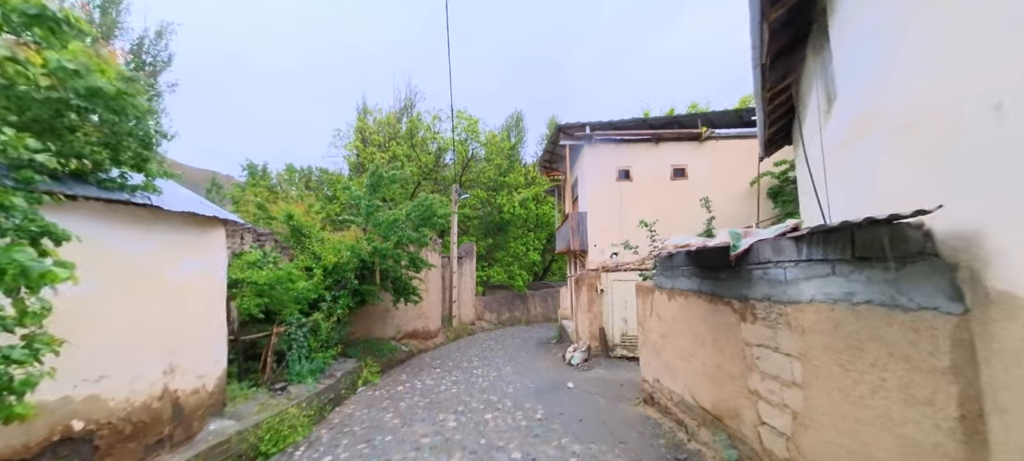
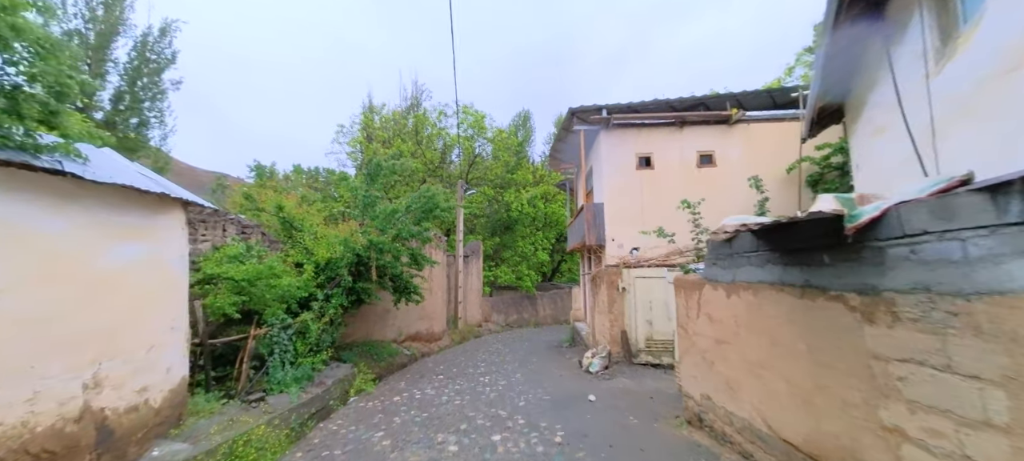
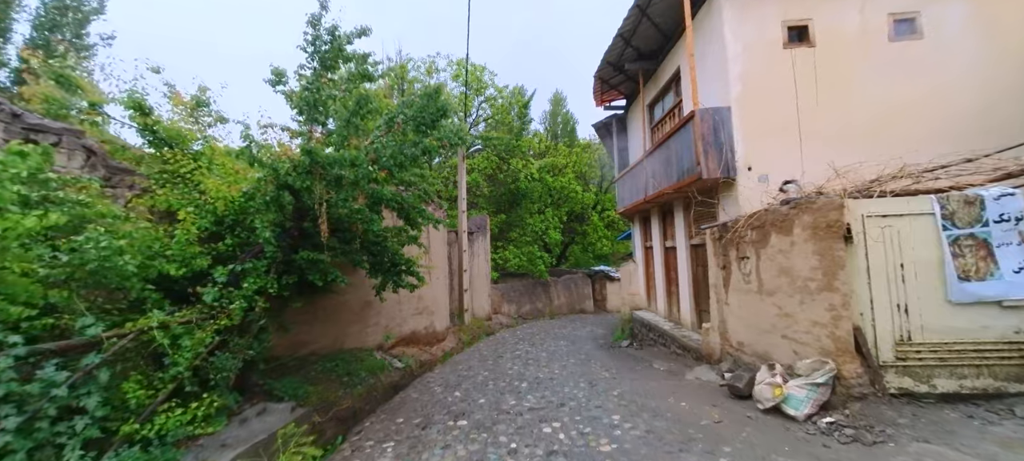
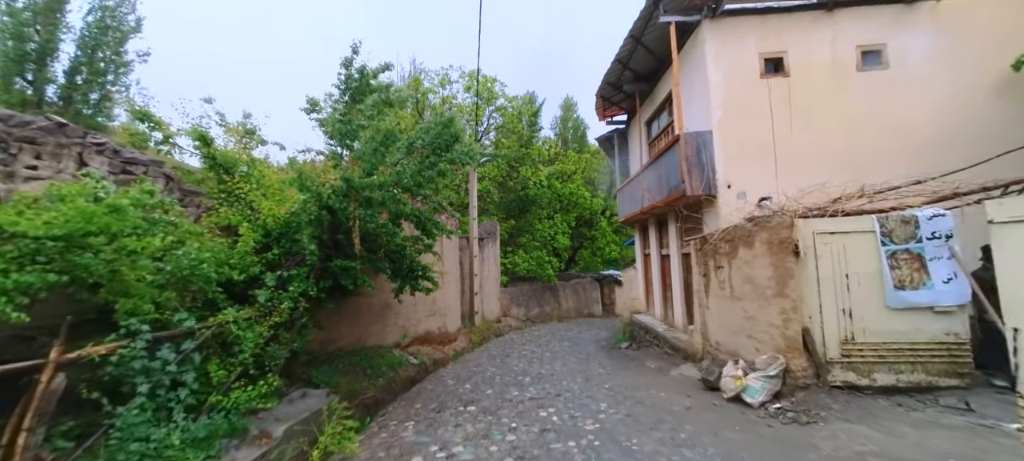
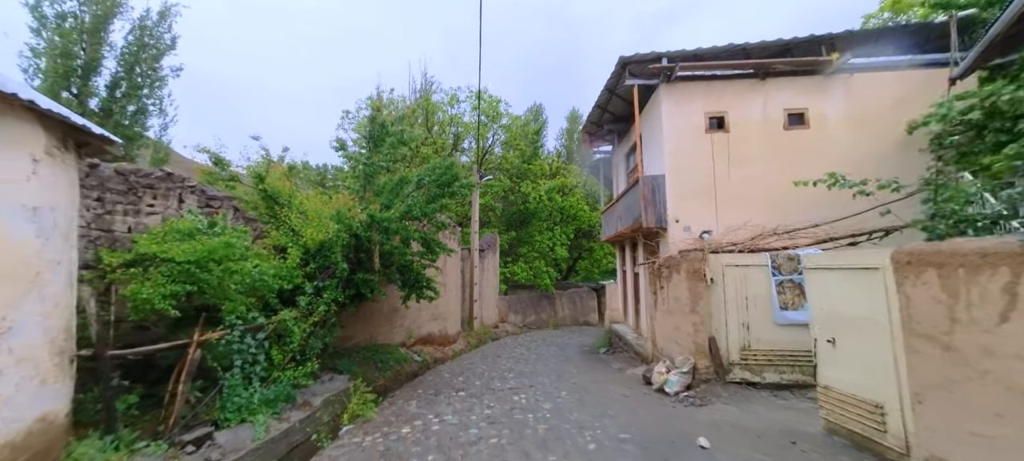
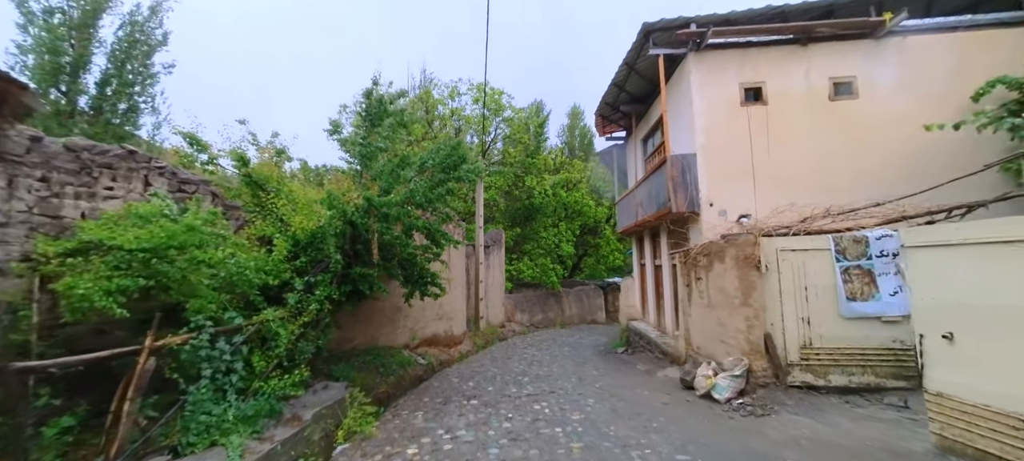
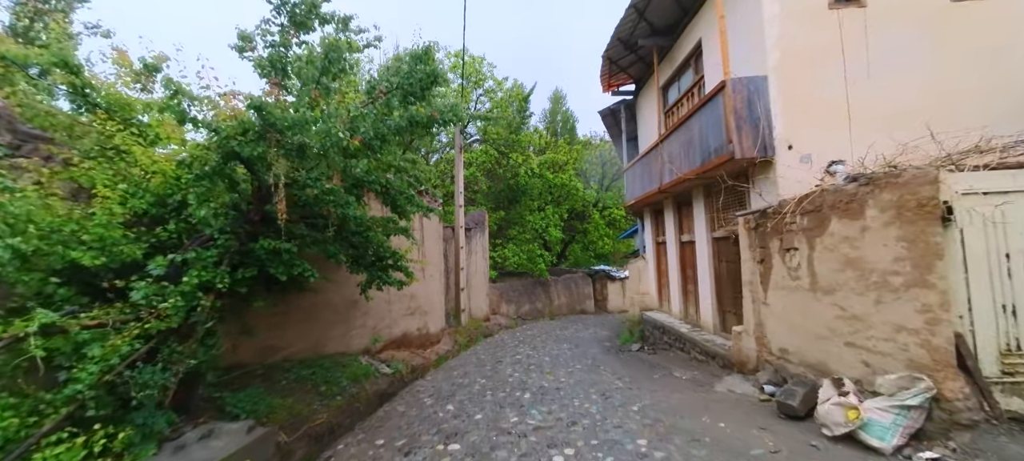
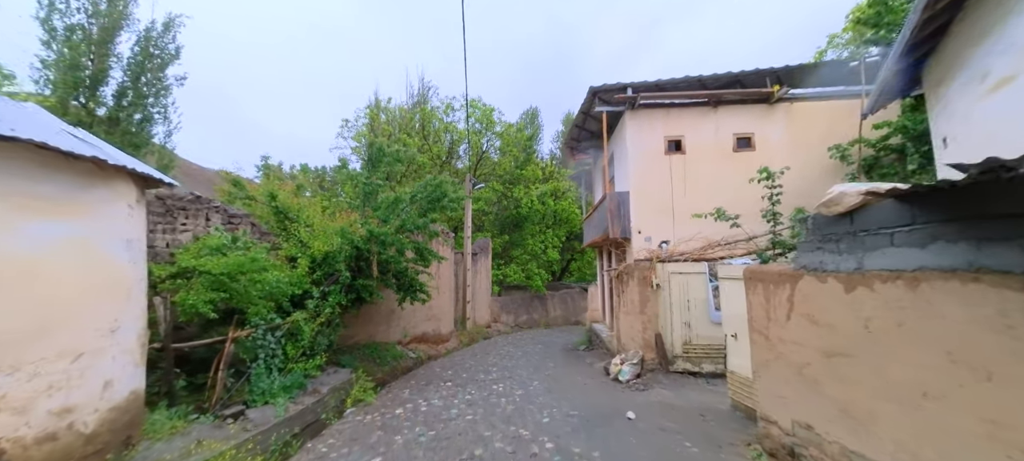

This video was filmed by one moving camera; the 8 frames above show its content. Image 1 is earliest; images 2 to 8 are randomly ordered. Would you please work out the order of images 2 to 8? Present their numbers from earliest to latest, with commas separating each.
2, 8, 5, 6, 4, 3, 7
